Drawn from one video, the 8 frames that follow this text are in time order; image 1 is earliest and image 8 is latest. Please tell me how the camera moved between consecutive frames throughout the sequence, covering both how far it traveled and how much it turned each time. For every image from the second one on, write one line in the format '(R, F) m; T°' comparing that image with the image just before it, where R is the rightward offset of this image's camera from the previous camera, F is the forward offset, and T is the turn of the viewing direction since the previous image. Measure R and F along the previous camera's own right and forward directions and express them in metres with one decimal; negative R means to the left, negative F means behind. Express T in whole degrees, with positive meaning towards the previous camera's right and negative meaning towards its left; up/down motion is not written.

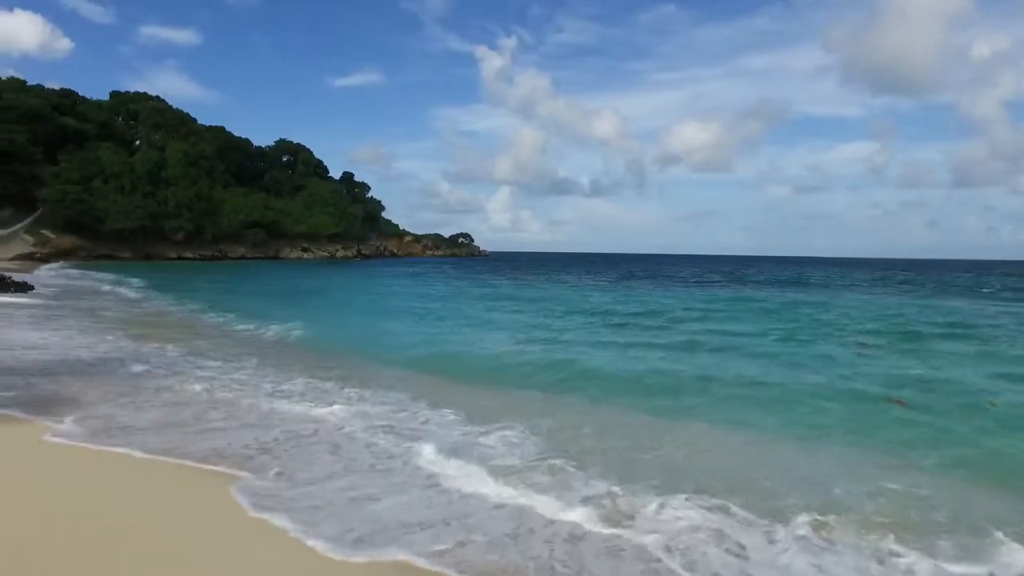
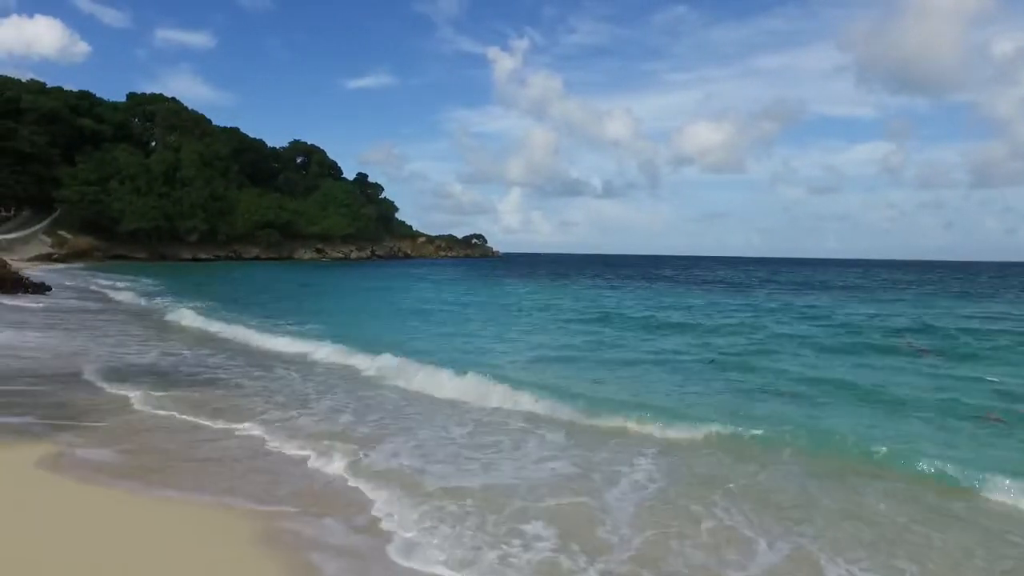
(-0.2, +0.3) m; -1°
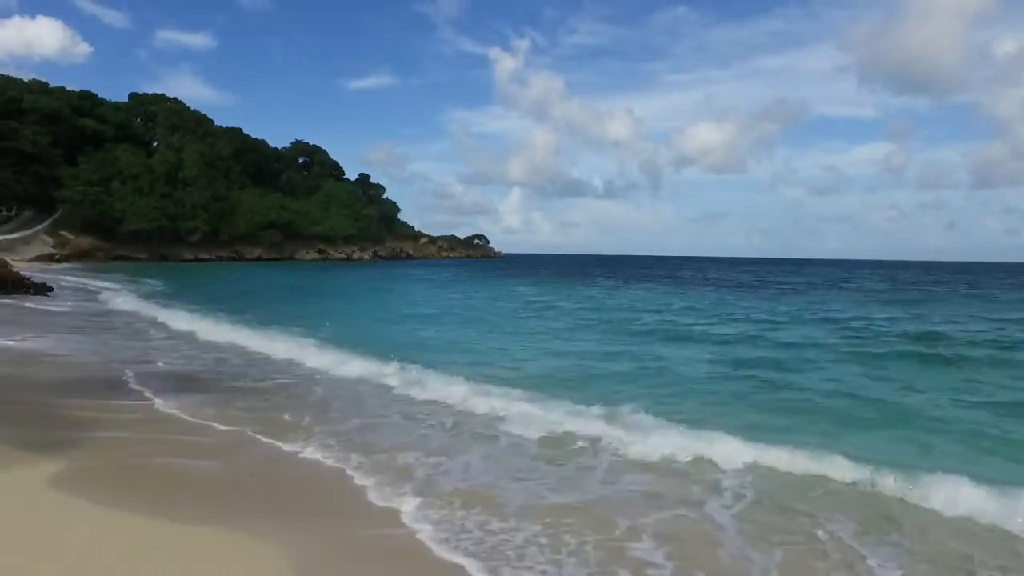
(-0.2, +0.1) m; 0°
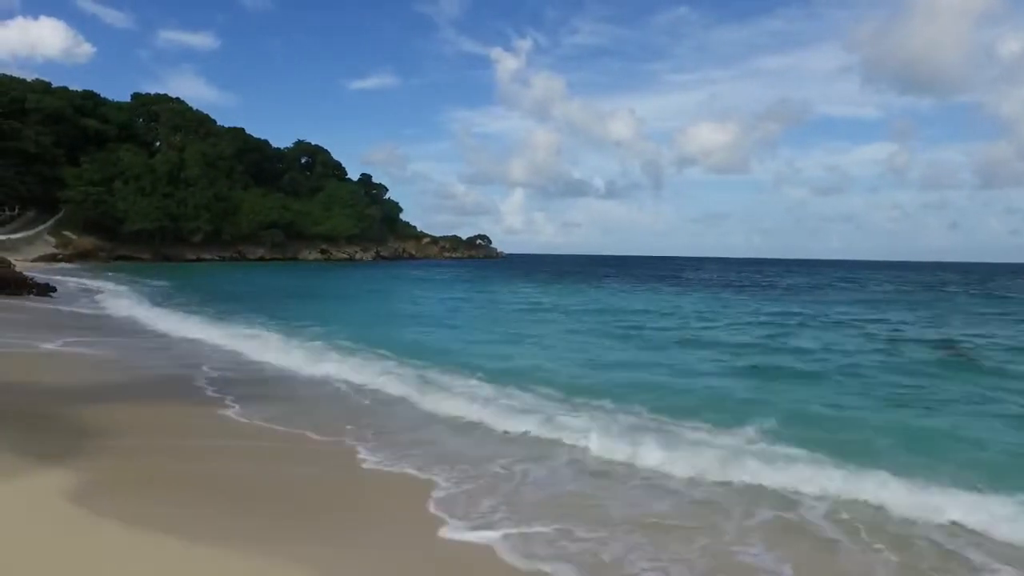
(-0.1, +0.2) m; 0°
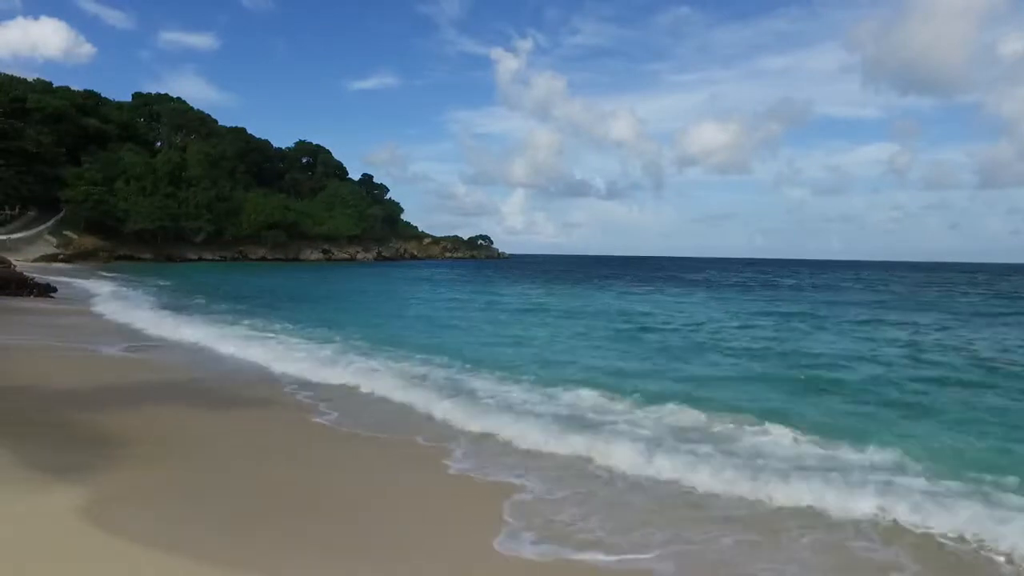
(-0.1, +0.2) m; 0°
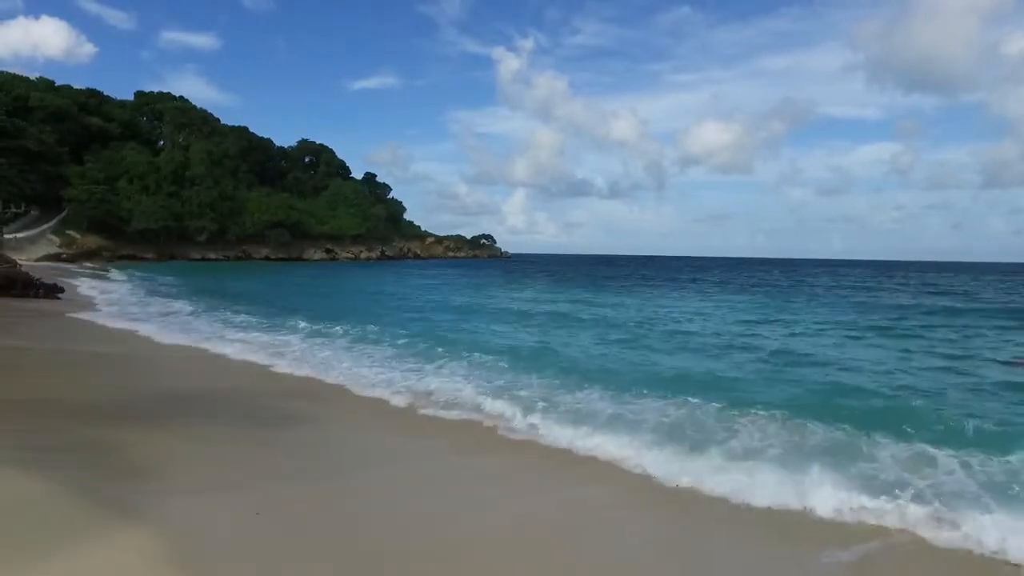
(-0.3, +0.3) m; 0°
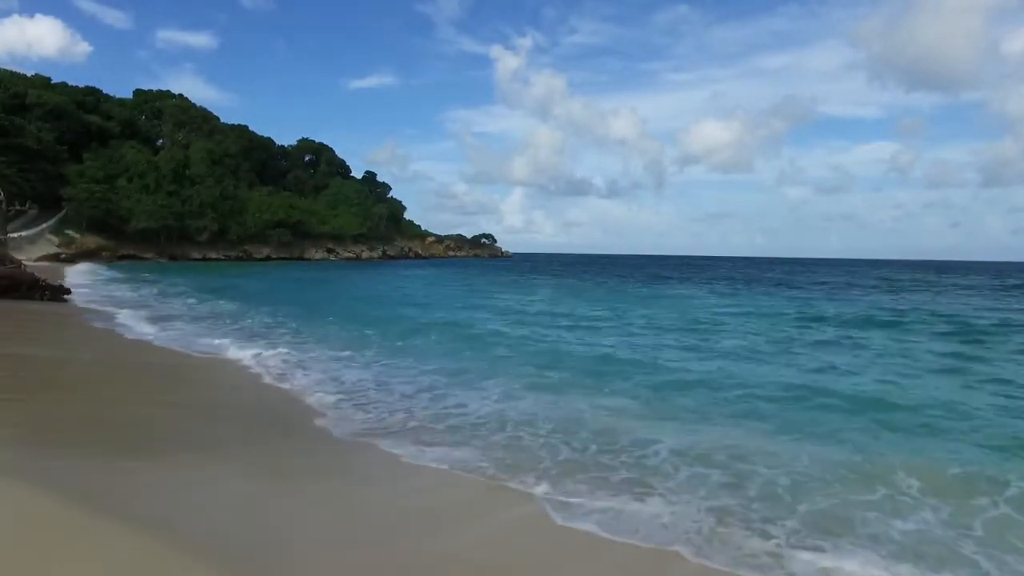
(-0.4, +0.4) m; 0°
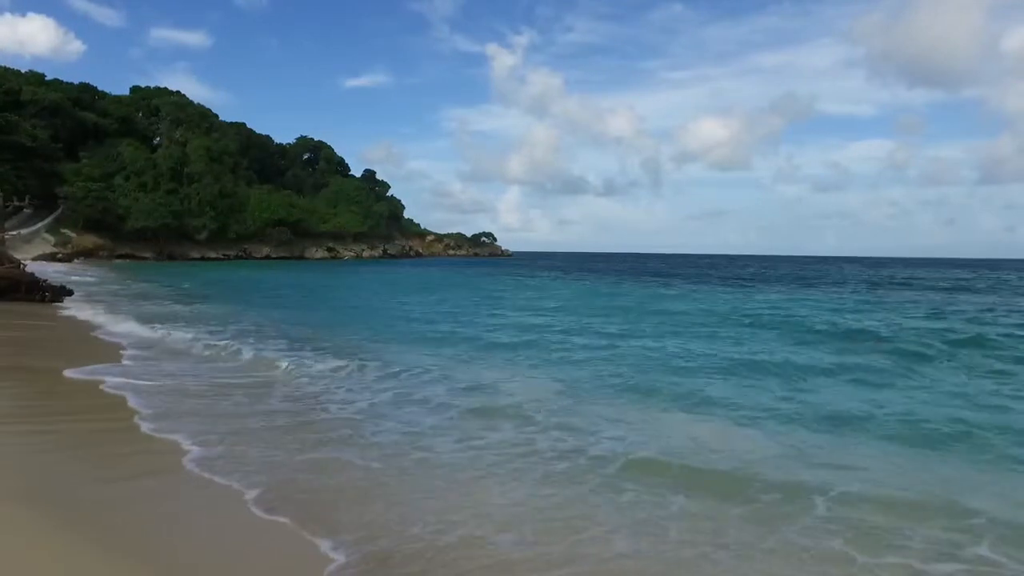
(-0.6, +0.6) m; 0°
